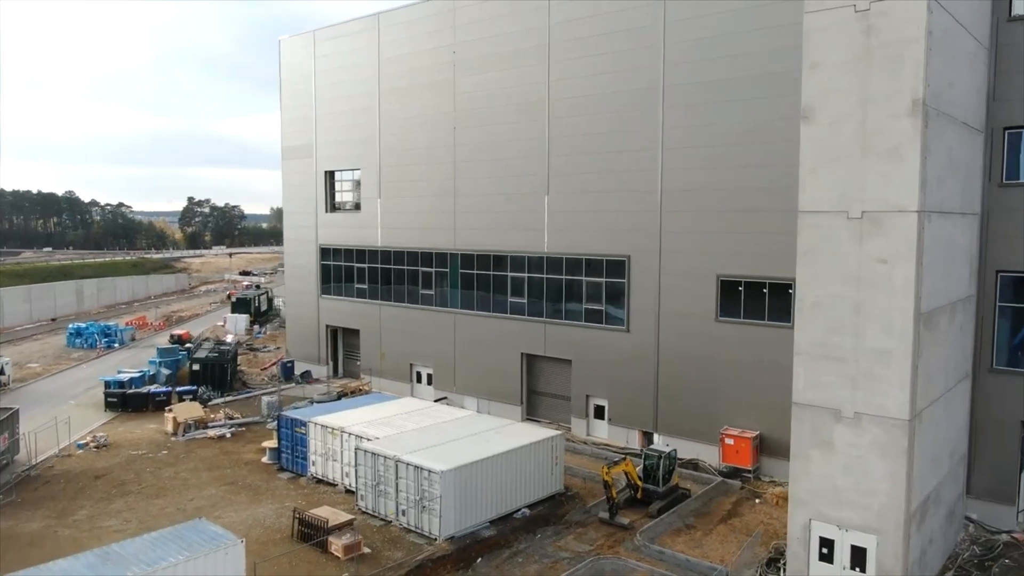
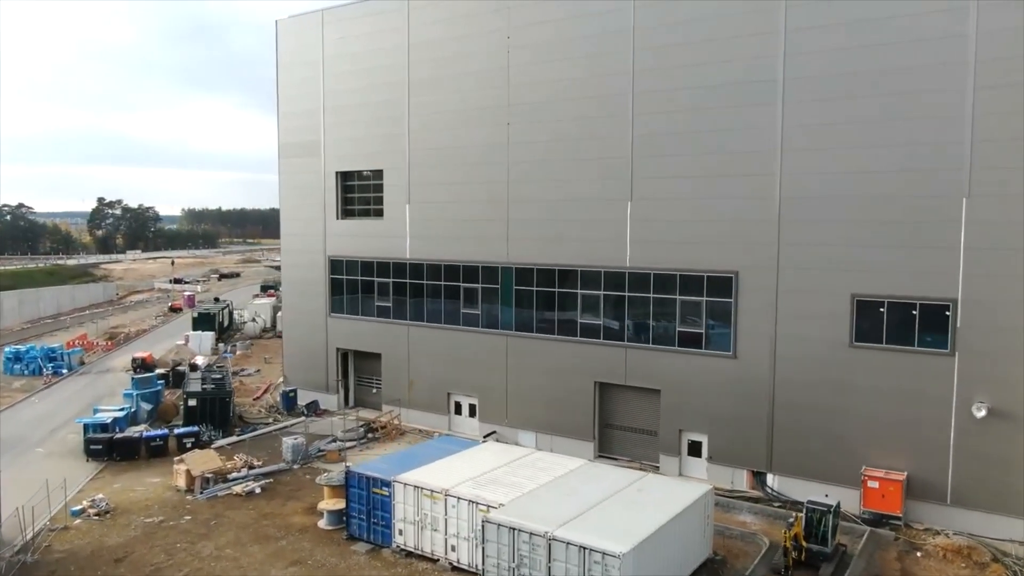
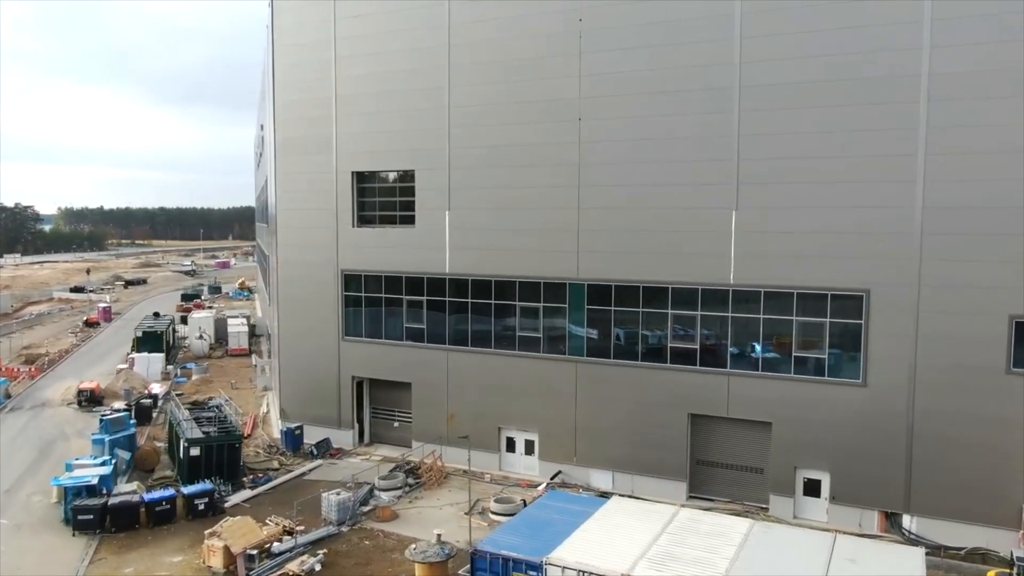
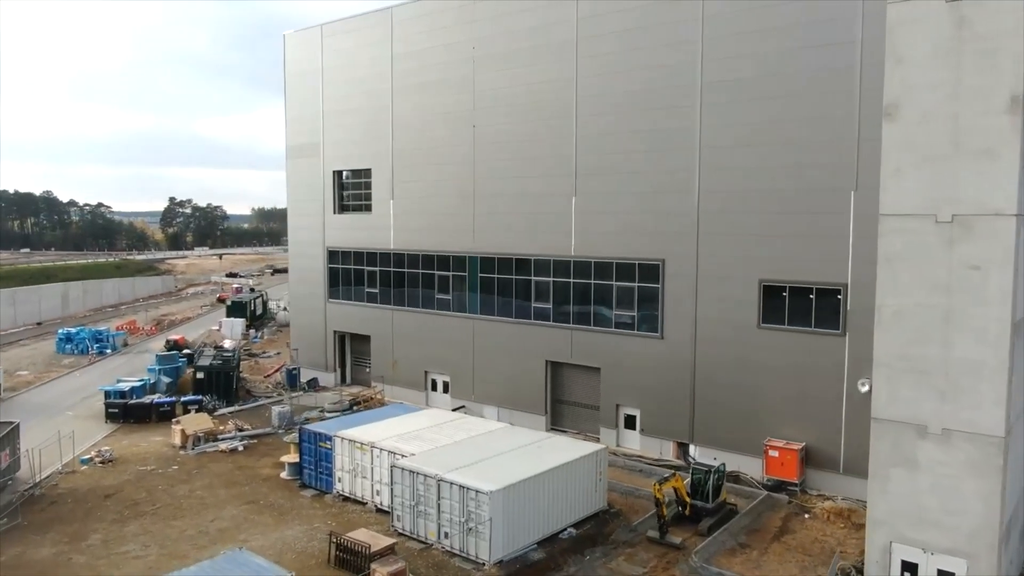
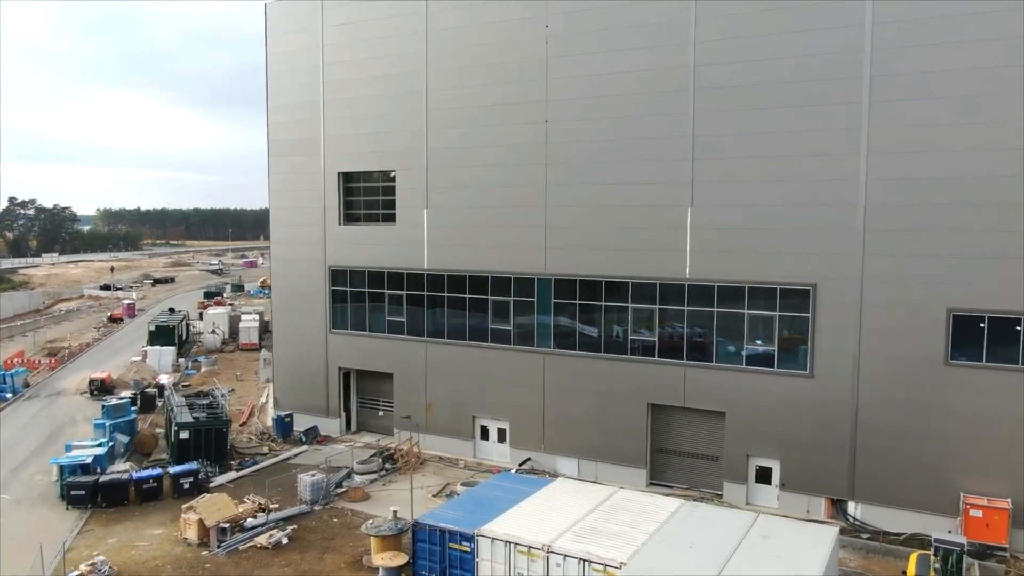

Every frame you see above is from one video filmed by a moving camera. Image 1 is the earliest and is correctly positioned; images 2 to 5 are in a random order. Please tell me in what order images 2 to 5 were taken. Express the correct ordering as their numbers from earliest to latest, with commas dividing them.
4, 2, 5, 3
